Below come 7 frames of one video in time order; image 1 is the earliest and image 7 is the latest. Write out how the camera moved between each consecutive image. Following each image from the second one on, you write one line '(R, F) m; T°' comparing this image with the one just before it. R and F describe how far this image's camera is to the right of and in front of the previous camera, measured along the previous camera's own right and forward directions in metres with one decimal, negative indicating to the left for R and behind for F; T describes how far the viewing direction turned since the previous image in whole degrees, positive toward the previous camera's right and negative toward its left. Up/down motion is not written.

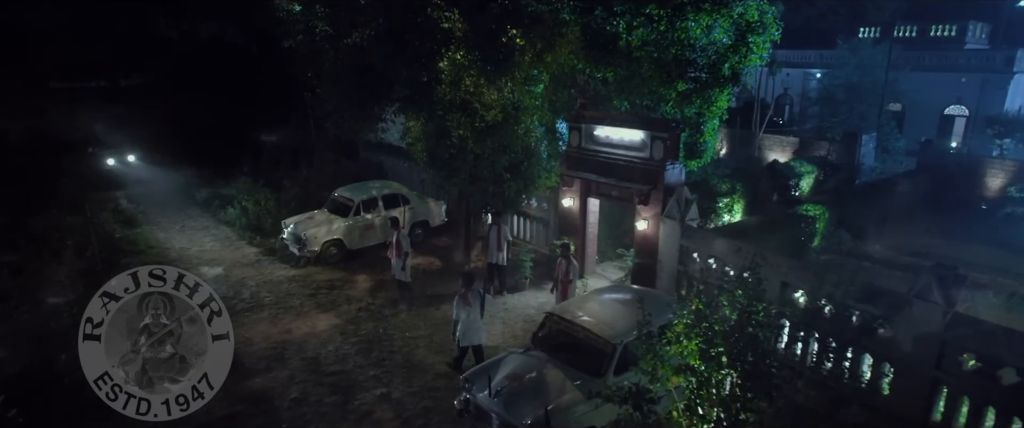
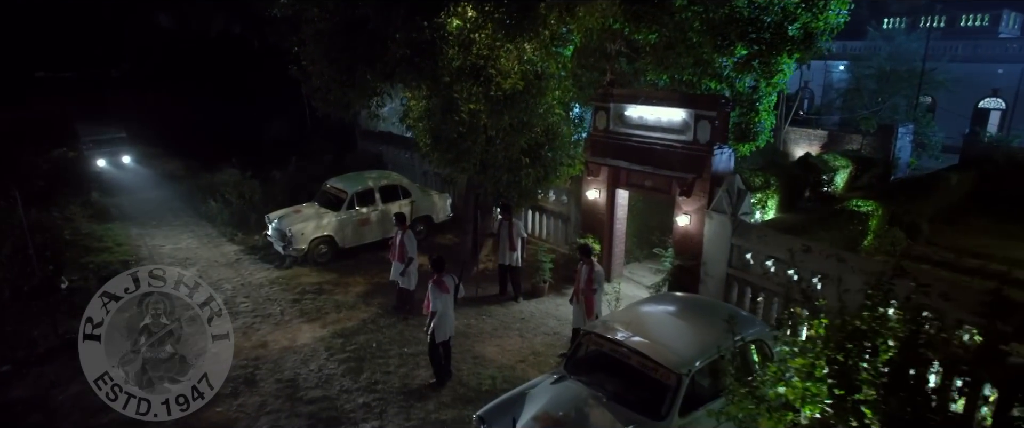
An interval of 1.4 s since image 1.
(-0.3, +1.8) m; 0°
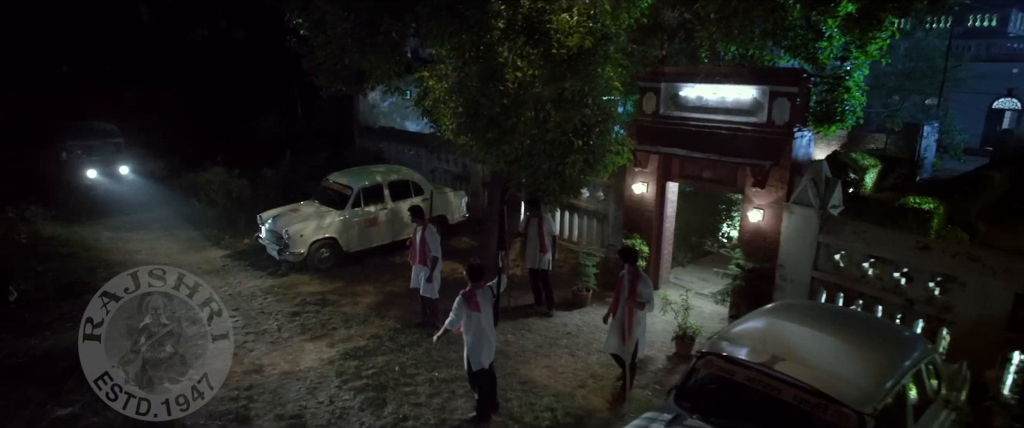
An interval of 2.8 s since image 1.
(-0.8, +1.6) m; +1°
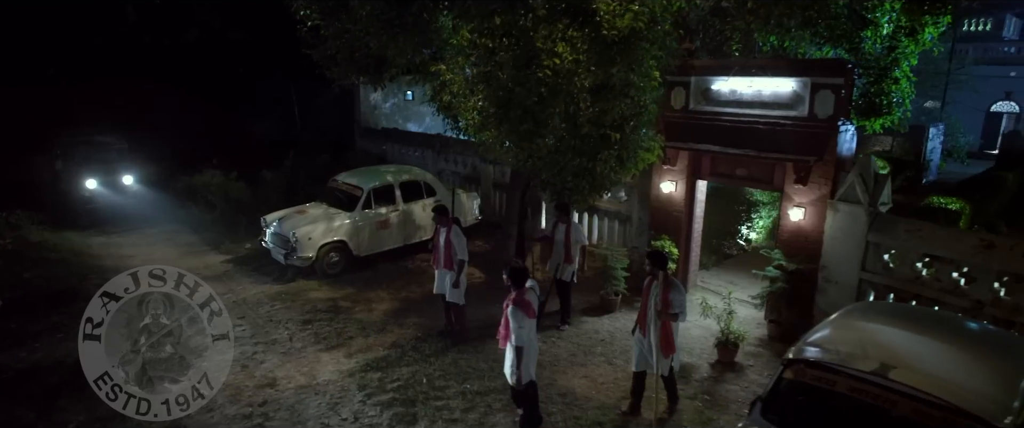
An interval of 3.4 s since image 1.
(-0.6, +0.5) m; +1°
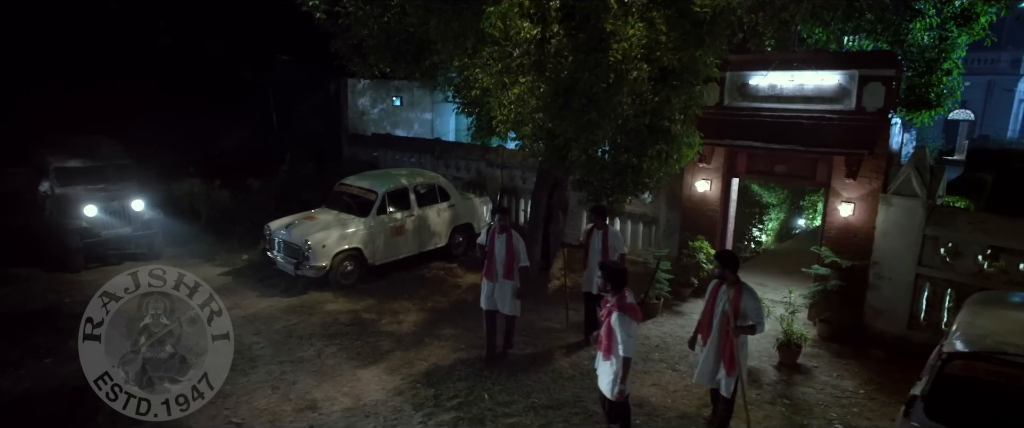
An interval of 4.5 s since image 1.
(-1.2, +0.6) m; +4°
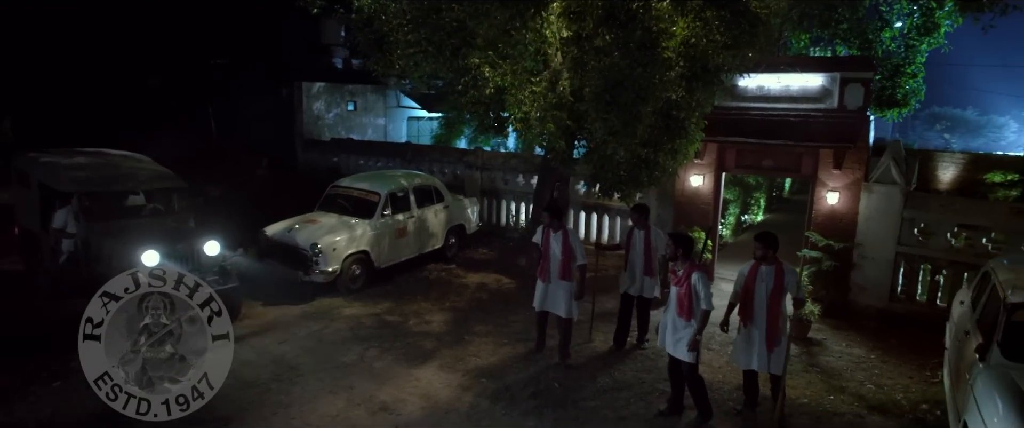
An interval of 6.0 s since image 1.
(-1.7, 0.0) m; +9°
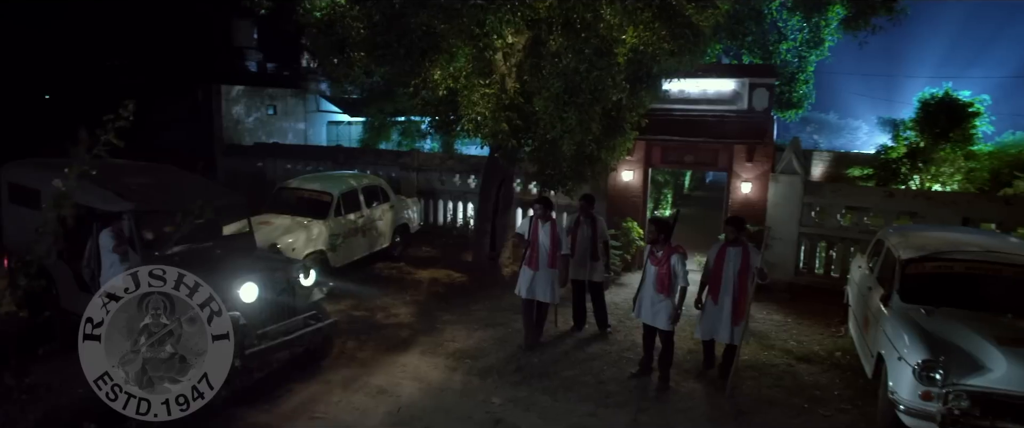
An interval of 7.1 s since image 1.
(-0.9, -0.4) m; +10°
